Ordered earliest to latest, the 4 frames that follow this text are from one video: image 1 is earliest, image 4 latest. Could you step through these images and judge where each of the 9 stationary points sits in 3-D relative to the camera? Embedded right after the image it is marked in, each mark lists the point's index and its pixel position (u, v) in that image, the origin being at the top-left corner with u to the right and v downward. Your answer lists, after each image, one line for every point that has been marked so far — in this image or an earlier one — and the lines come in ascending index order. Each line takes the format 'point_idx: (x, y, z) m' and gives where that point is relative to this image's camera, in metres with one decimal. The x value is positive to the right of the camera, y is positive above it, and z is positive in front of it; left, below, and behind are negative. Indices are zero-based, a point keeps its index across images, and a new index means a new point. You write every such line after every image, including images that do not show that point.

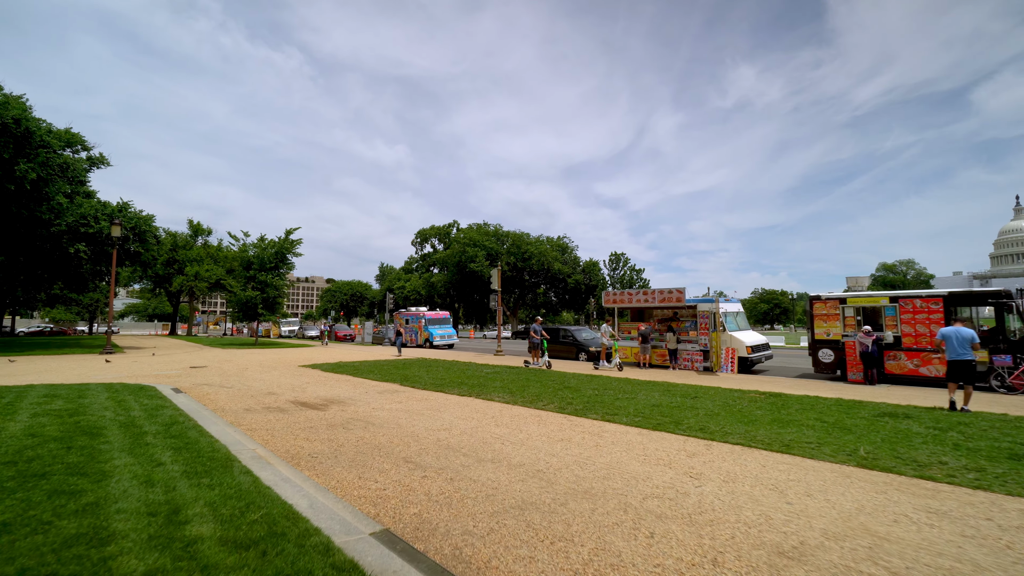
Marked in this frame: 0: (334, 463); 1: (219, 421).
0: (-2.1, -2.0, +5.3) m
1: (-5.0, -2.3, +7.7) m
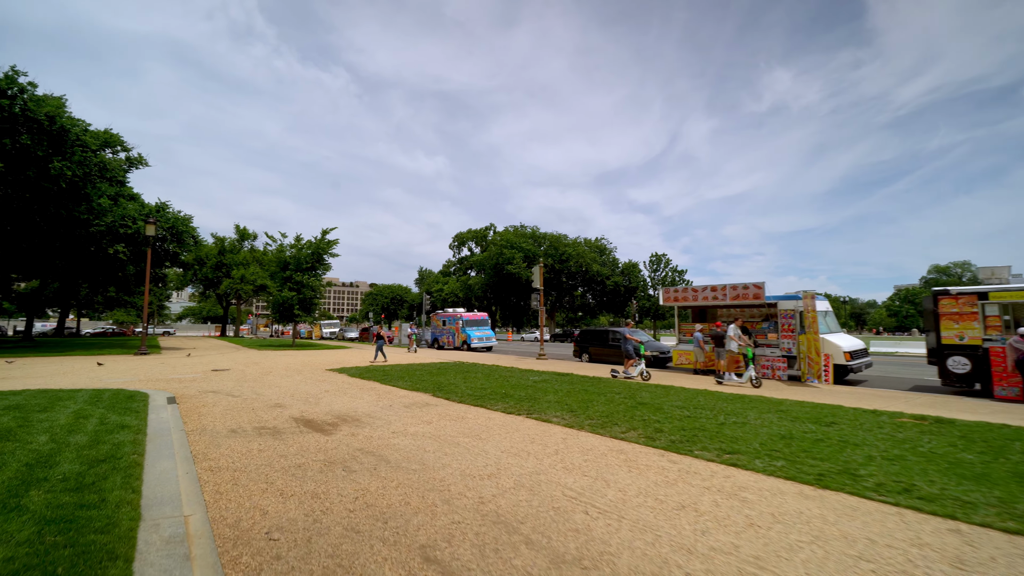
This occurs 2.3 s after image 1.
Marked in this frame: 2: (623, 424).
0: (-1.4, -1.8, +3.0) m
1: (-4.1, -2.0, +5.6) m
2: (+1.8, -2.2, +7.5) m
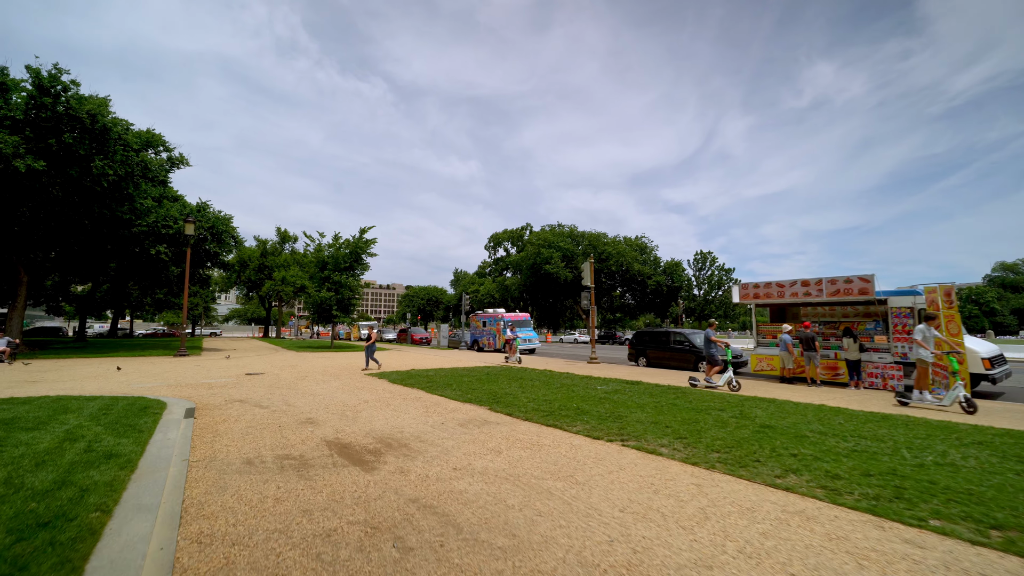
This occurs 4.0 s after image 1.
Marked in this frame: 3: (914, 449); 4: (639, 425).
0: (-0.5, -1.6, +1.2) m
1: (-3.0, -1.9, +3.9) m
2: (+3.0, -2.0, +5.4) m
3: (+4.9, -2.0, +5.6) m
4: (+2.1, -2.2, +7.4) m
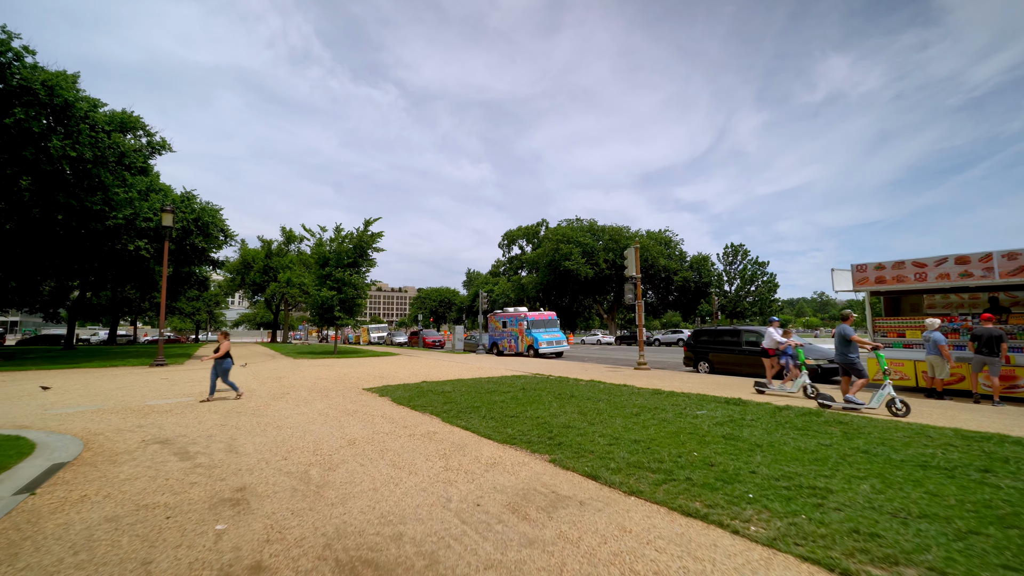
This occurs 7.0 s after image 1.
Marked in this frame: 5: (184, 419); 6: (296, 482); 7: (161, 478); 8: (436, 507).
0: (+0.2, -1.2, -2.7) m
1: (-2.2, -1.5, +0.2) m
2: (+3.8, -1.6, +1.5) m
3: (+5.8, -1.5, +1.7) m
4: (+2.9, -1.8, +3.5) m
5: (-6.5, -2.6, +9.0) m
6: (-2.4, -2.1, +5.1) m
7: (-4.1, -2.2, +5.4) m
8: (-0.7, -2.0, +4.3) m
